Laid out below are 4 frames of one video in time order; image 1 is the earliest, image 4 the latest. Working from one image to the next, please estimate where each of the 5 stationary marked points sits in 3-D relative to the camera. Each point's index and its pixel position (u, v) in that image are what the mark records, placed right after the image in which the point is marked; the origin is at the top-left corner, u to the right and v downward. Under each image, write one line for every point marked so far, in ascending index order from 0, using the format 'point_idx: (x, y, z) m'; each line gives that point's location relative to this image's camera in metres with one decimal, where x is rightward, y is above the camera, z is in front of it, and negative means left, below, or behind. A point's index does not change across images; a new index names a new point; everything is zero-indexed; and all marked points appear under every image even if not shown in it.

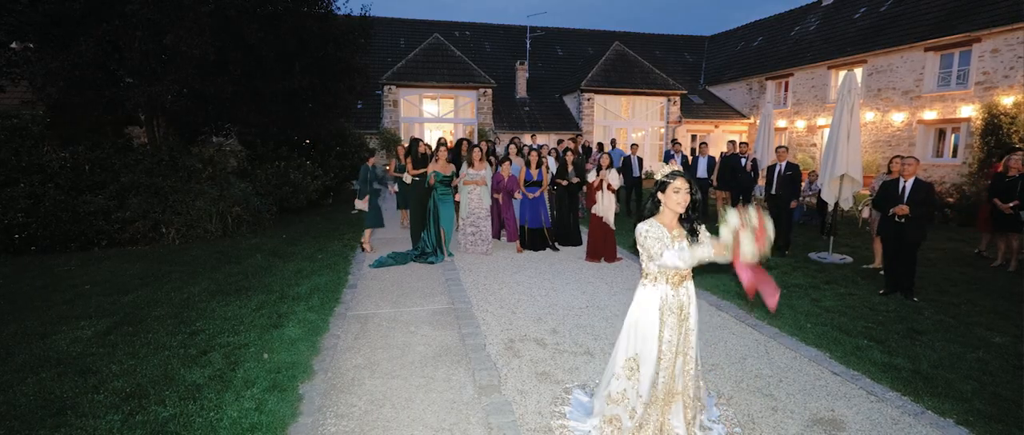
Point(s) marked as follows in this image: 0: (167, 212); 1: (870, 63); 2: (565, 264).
0: (-5.0, +0.1, +9.0) m
1: (+11.3, +4.9, +19.7) m
2: (+0.7, -0.6, +7.8) m
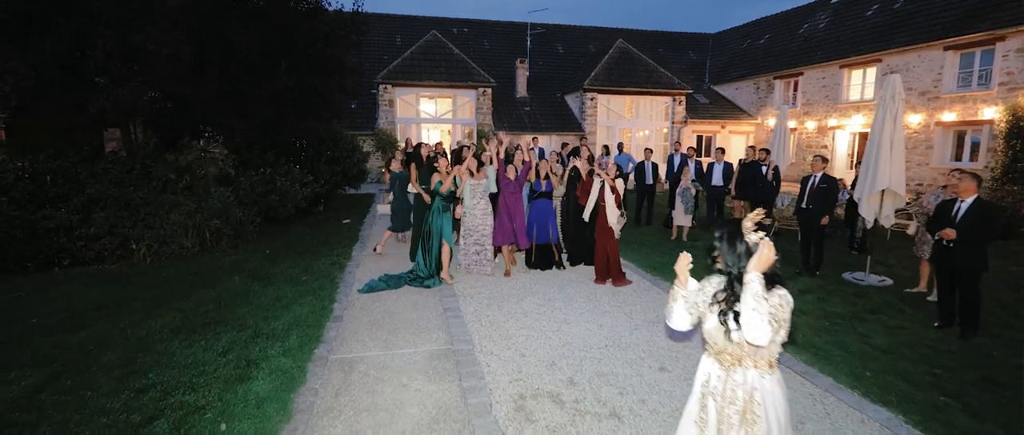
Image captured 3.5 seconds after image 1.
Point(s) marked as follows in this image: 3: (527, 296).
0: (-5.0, -0.1, +8.2) m
1: (+11.3, +4.7, +18.9) m
2: (+0.7, -0.8, +7.1) m
3: (+0.1, -0.8, +6.6) m
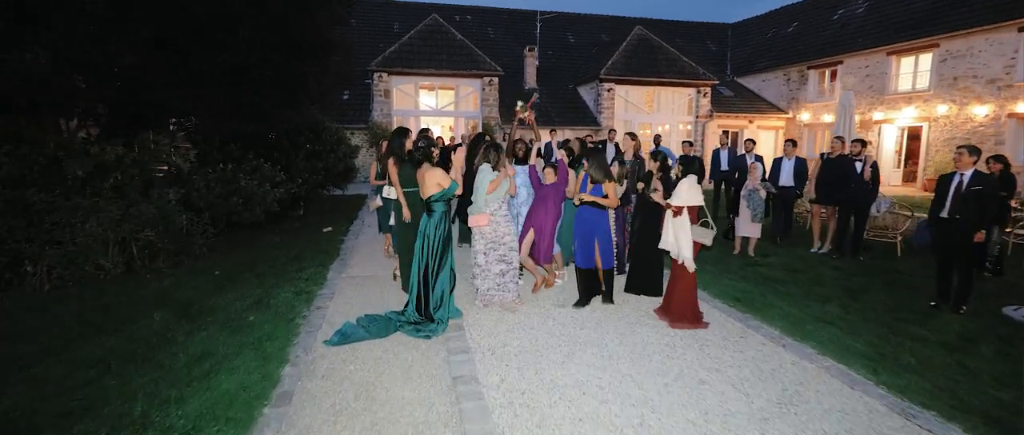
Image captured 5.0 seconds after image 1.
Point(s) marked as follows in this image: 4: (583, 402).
0: (-4.7, -0.2, +6.1) m
1: (+11.6, +4.6, +16.8) m
2: (+1.0, -0.9, +4.9) m
3: (+0.4, -1.0, +4.5) m
4: (+0.4, -1.1, +3.6) m
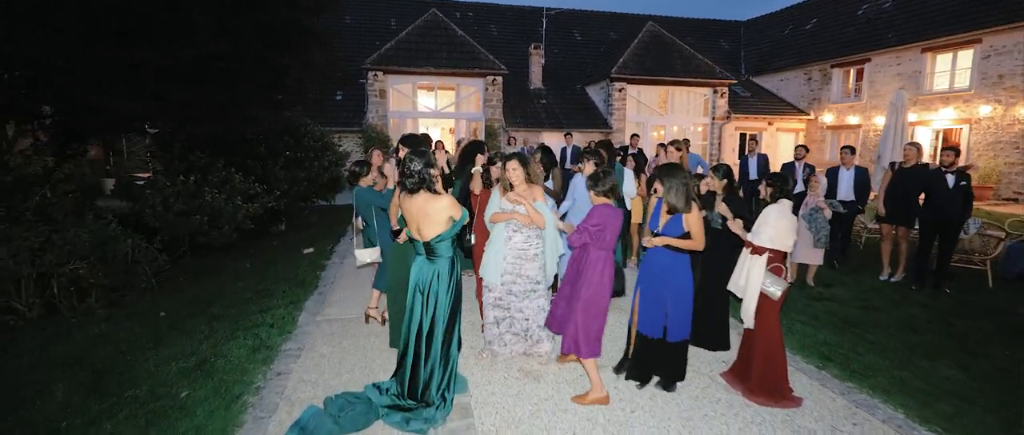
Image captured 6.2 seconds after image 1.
0: (-4.5, -0.5, +4.8) m
1: (+11.7, +4.3, +15.5) m
2: (+1.2, -1.1, +3.6) m
3: (+0.6, -1.2, +3.2) m
4: (+0.6, -1.3, +2.3) m
